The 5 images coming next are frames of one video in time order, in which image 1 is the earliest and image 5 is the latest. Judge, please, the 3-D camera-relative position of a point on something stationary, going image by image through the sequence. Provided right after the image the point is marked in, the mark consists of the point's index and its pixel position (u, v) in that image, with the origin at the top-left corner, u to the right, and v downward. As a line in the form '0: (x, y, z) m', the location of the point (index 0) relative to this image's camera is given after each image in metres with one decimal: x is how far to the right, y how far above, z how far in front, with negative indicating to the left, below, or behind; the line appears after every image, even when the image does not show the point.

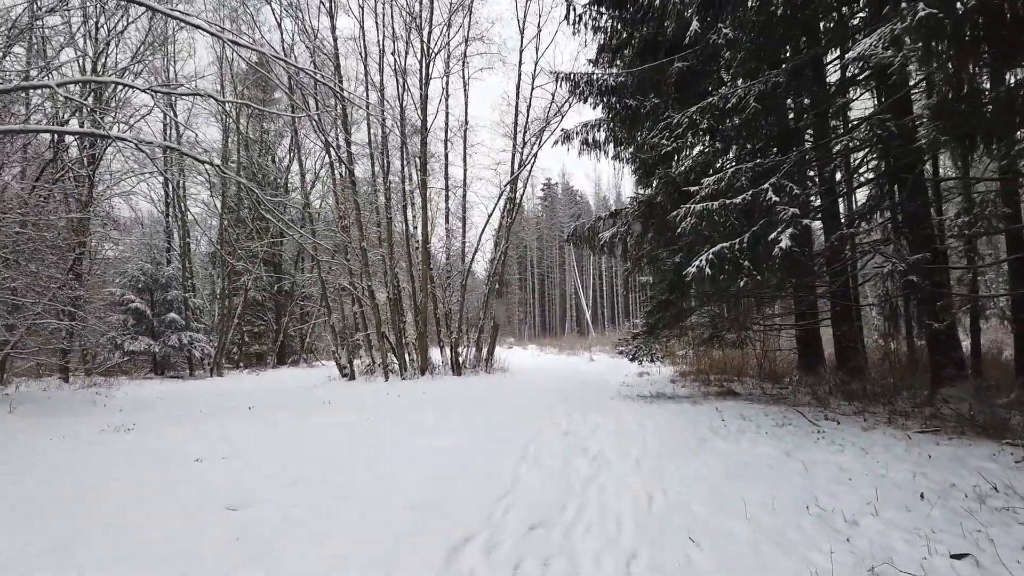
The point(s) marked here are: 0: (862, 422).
0: (+4.2, -1.6, +5.5) m
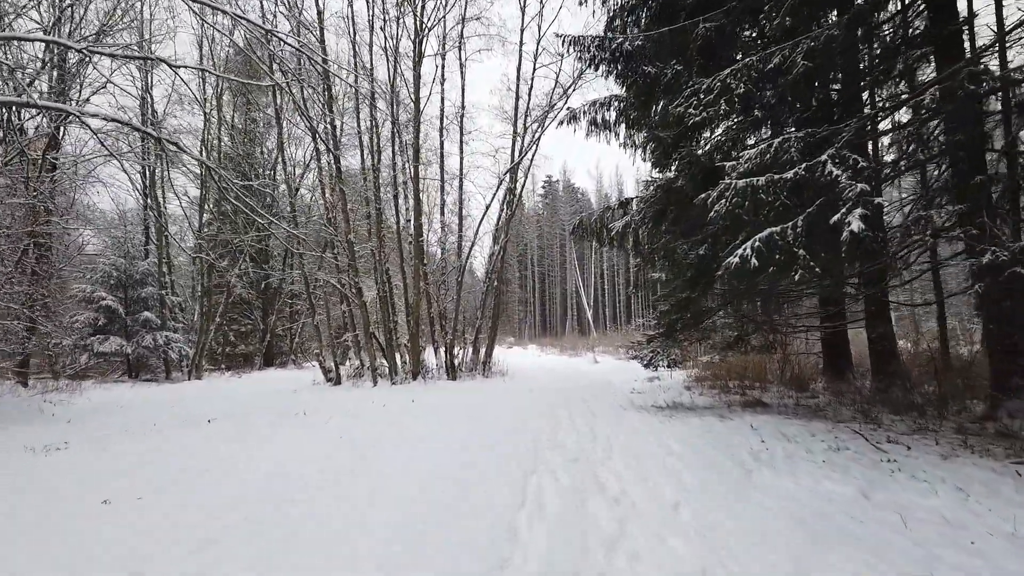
0: (+4.1, -1.5, +4.5) m
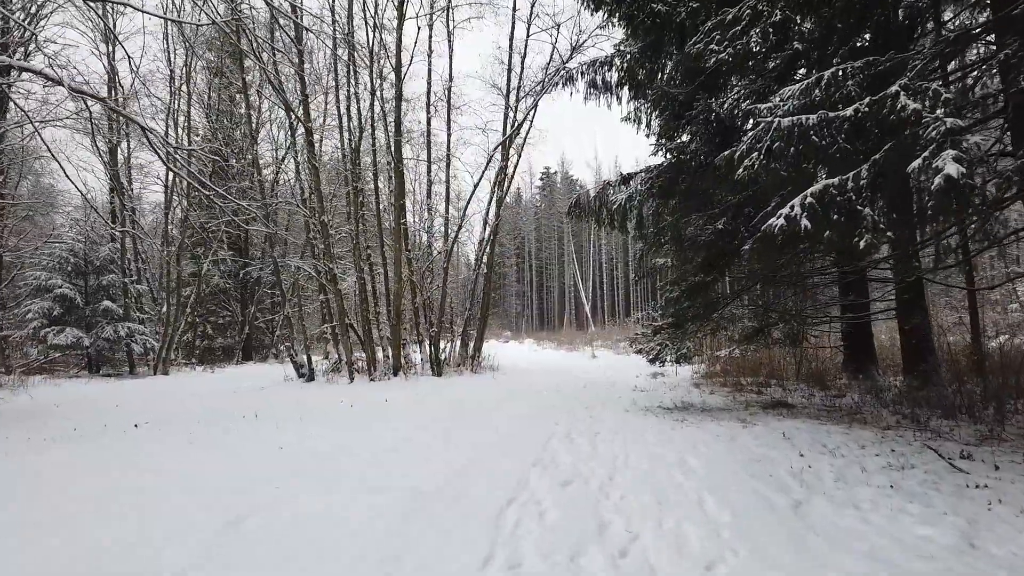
0: (+3.9, -1.3, +3.6) m
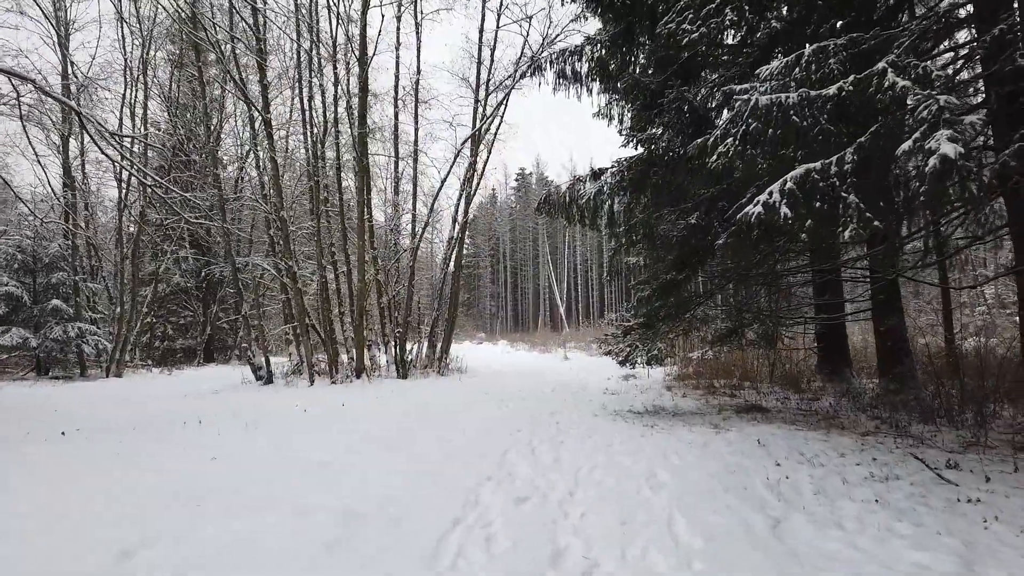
0: (+3.6, -1.3, +3.3) m
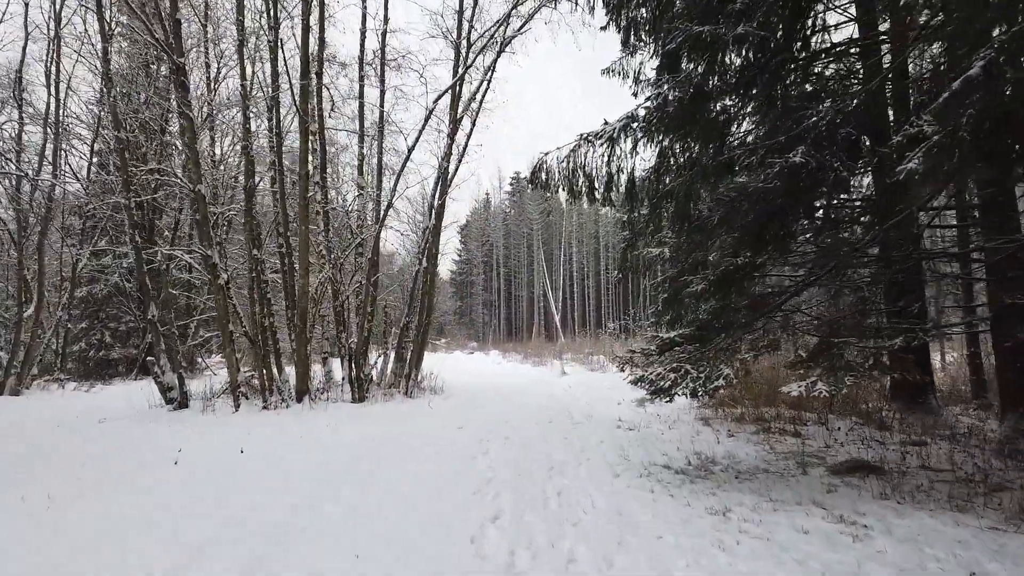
0: (+3.4, -1.2, +1.3) m
